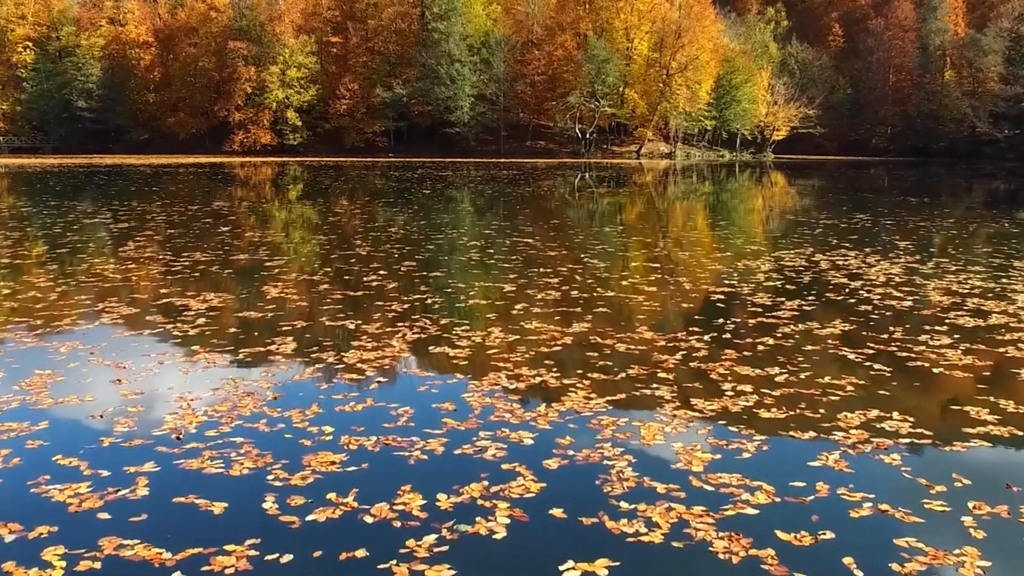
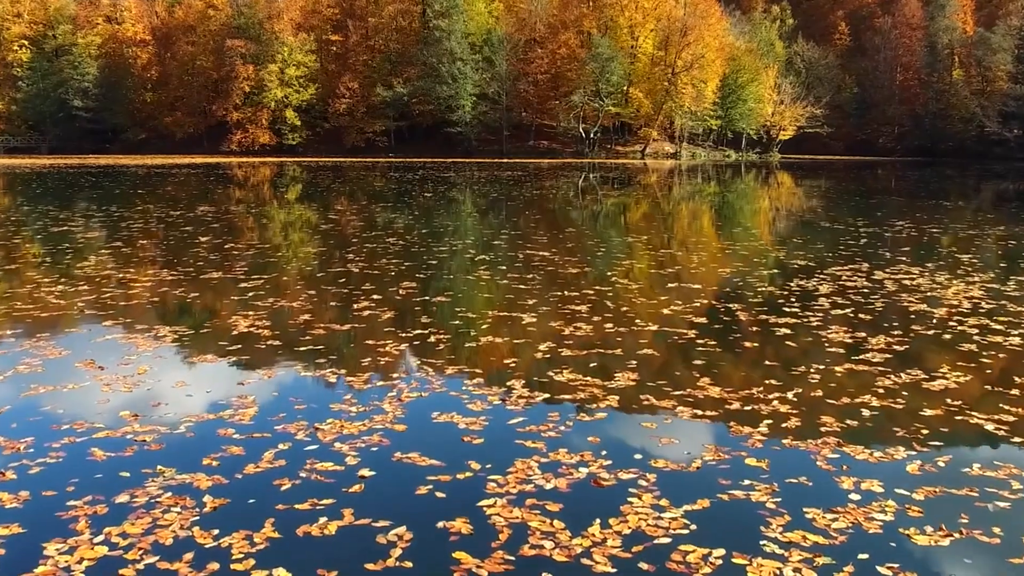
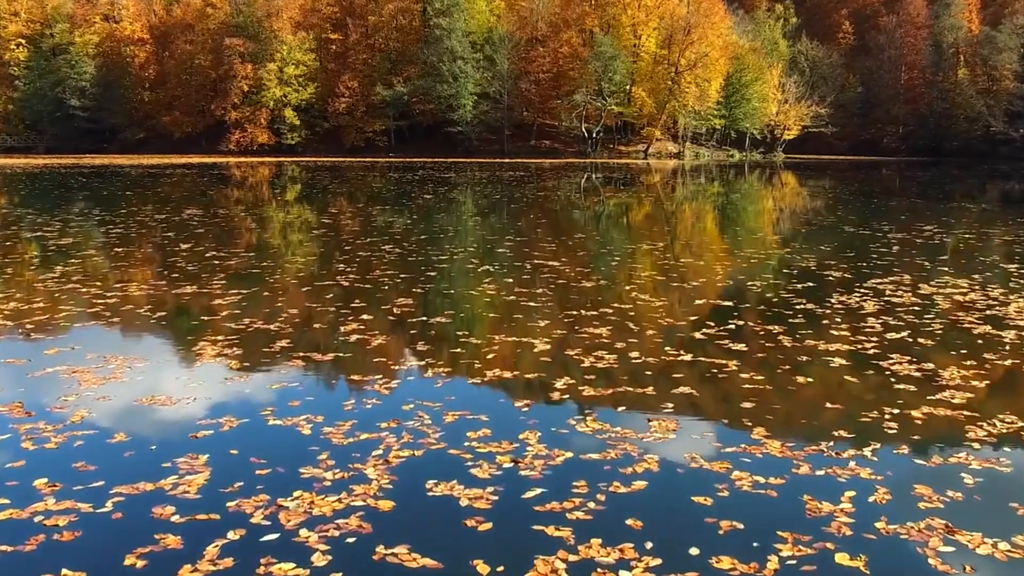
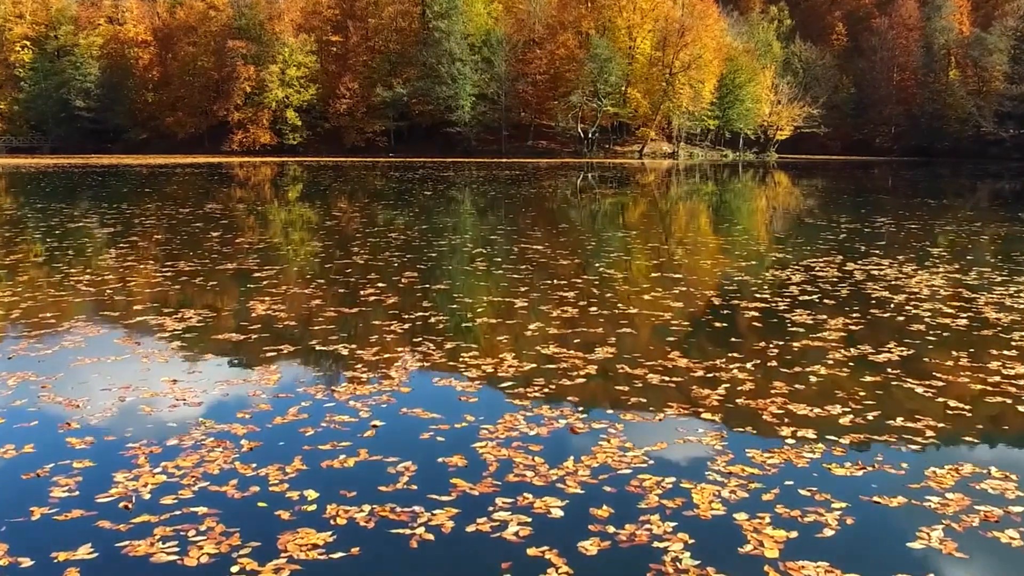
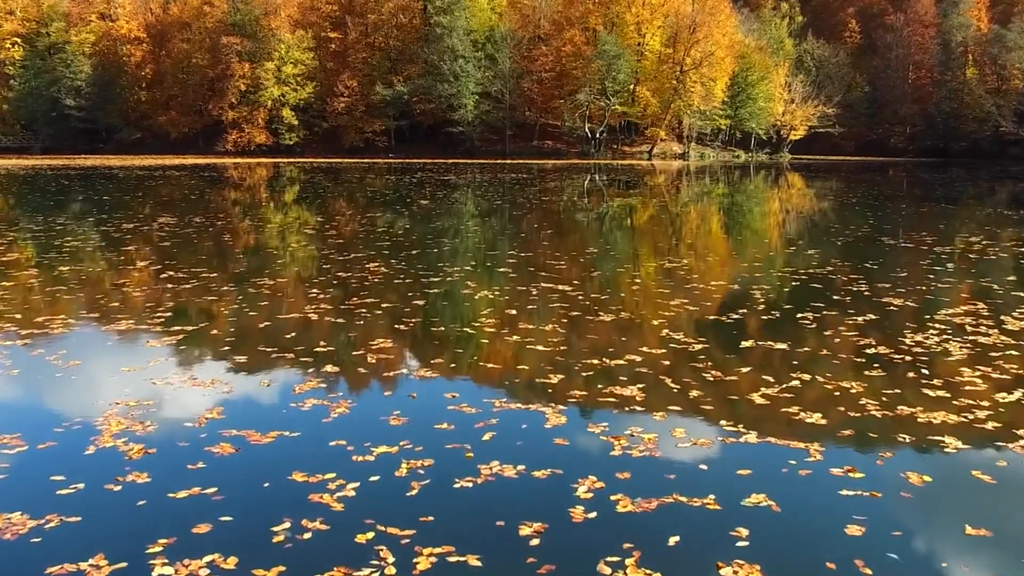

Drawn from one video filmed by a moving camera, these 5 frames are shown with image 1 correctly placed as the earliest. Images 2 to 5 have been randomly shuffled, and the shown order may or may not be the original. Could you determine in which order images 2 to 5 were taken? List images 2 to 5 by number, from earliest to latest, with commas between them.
4, 2, 3, 5
